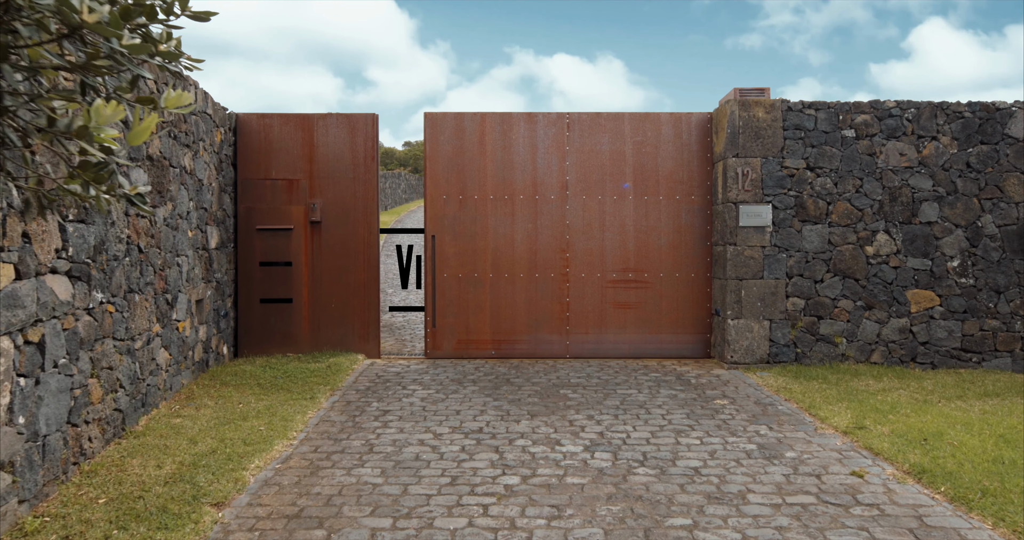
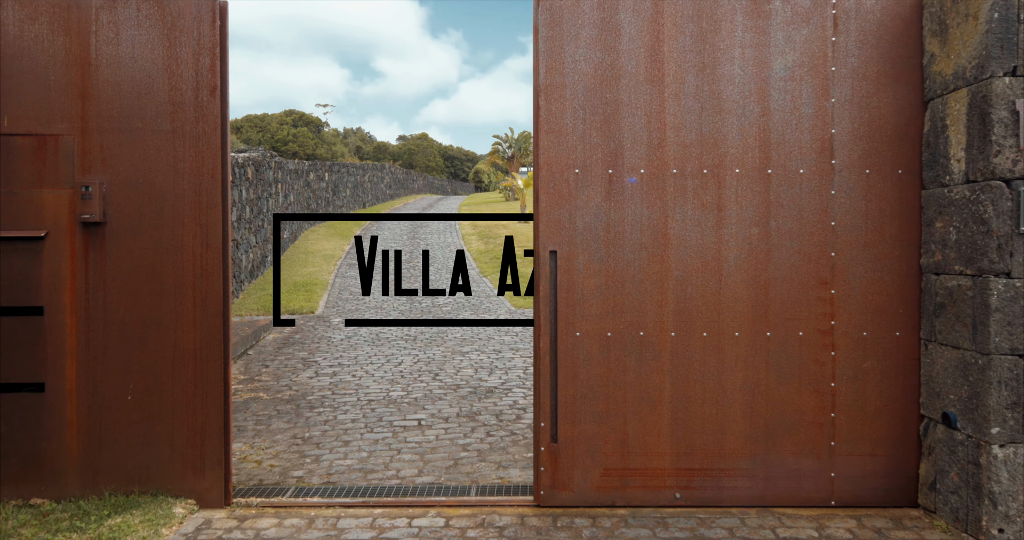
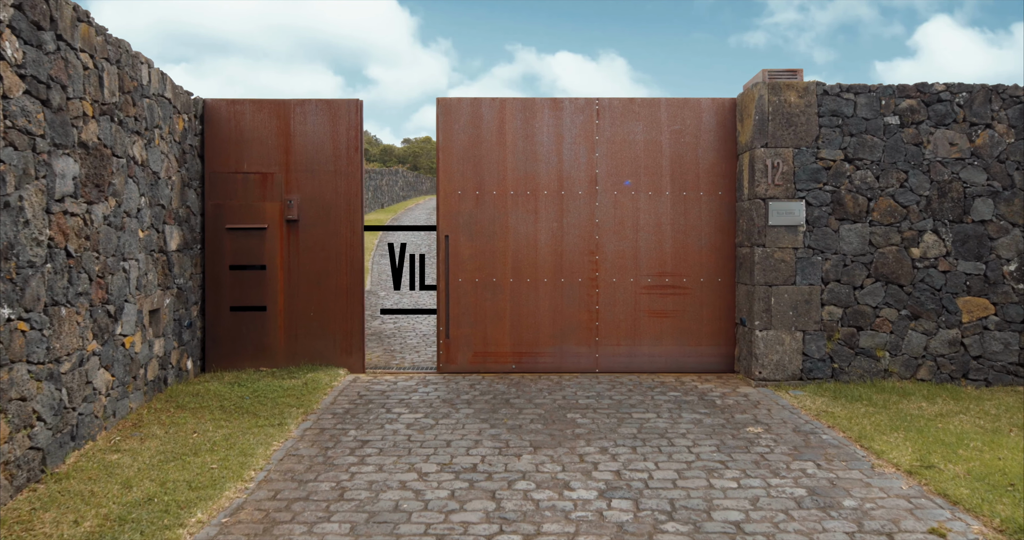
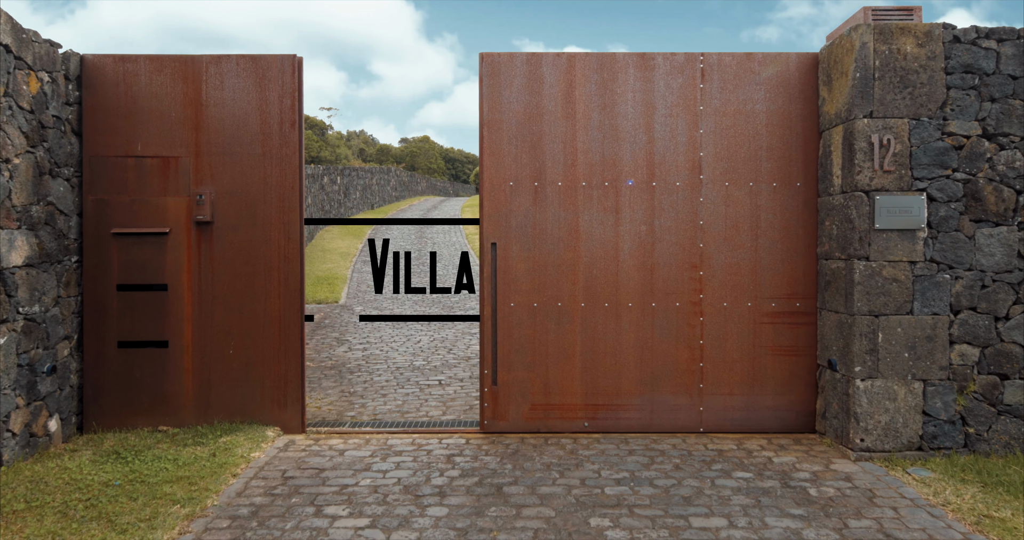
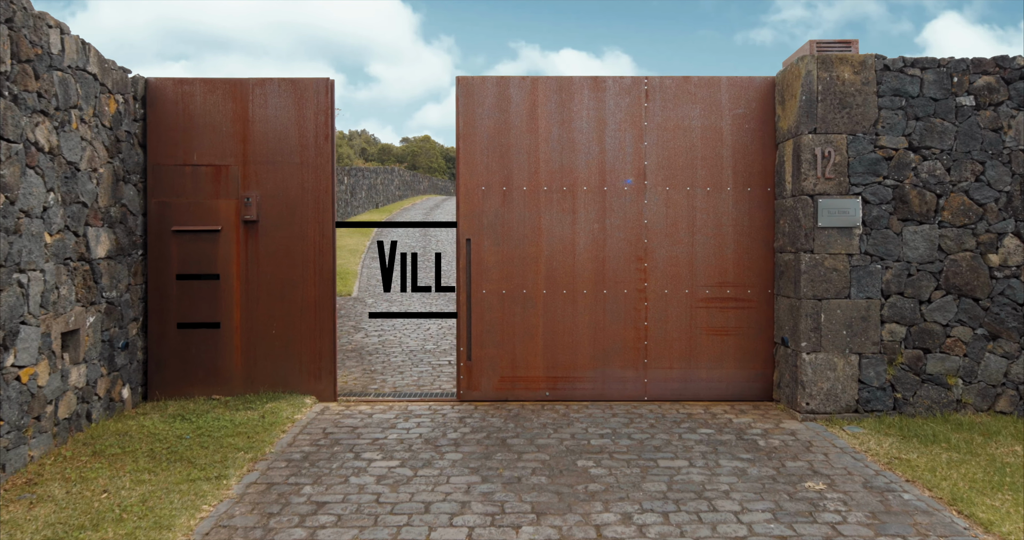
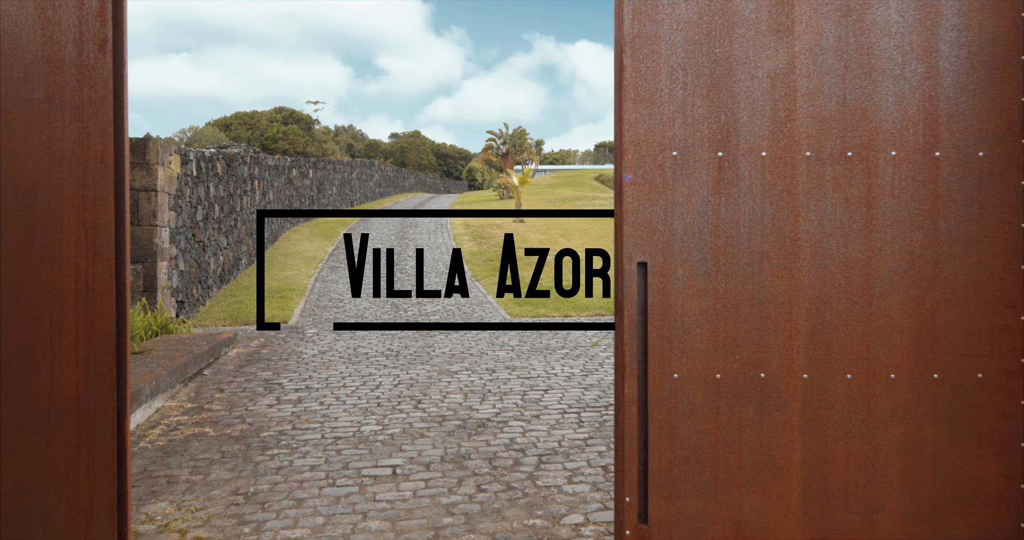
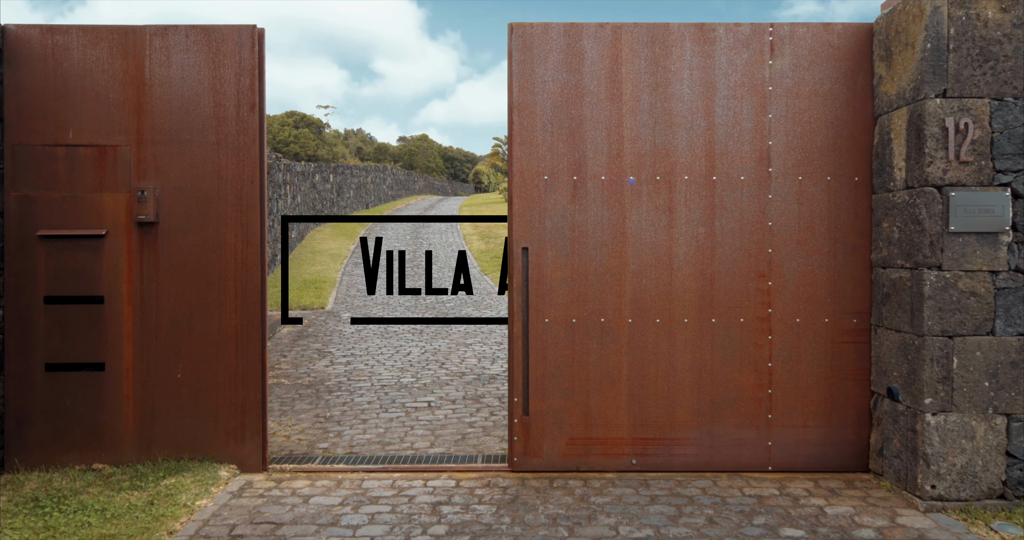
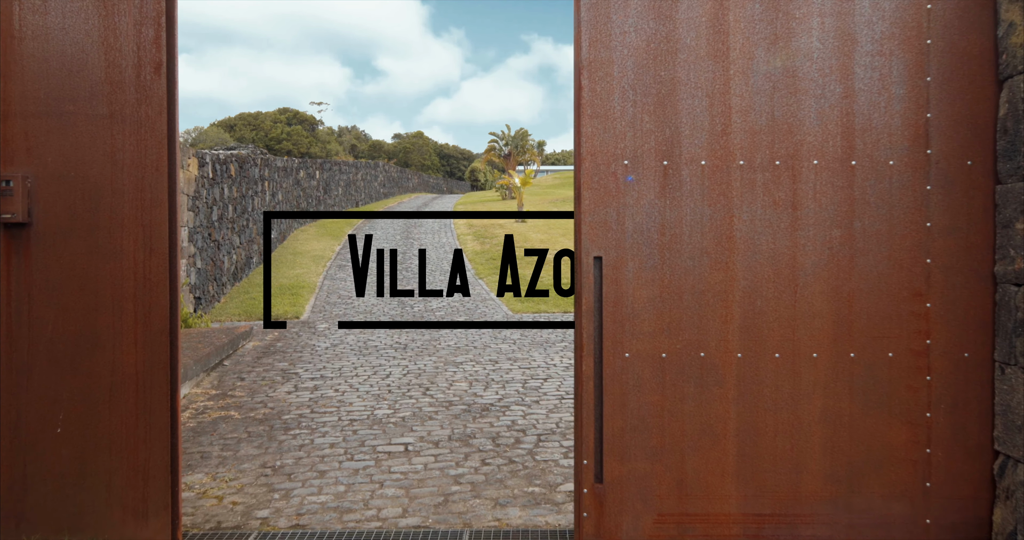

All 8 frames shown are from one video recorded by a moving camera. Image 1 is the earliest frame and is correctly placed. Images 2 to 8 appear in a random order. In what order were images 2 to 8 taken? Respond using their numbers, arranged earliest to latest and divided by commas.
3, 5, 4, 7, 2, 8, 6
